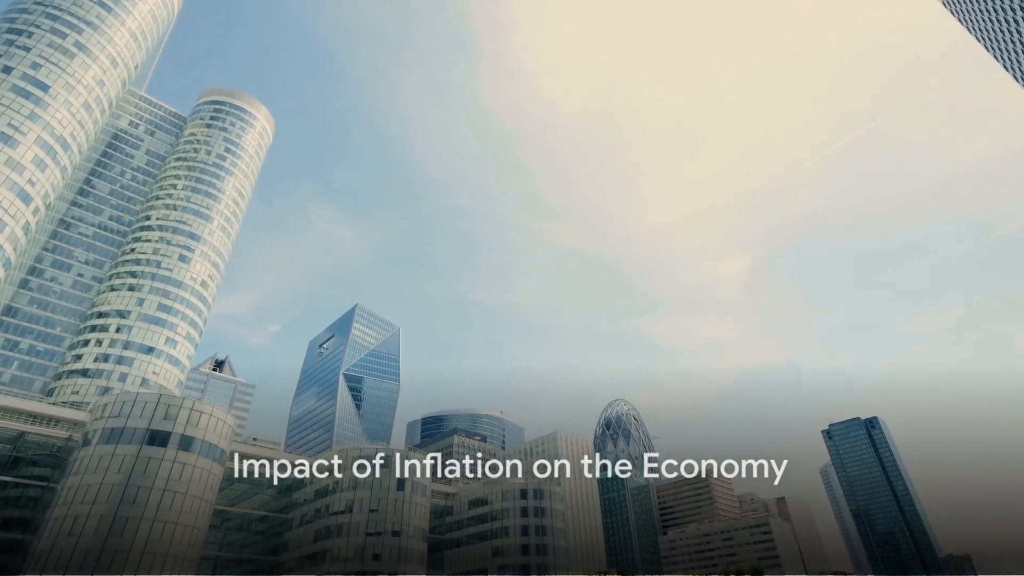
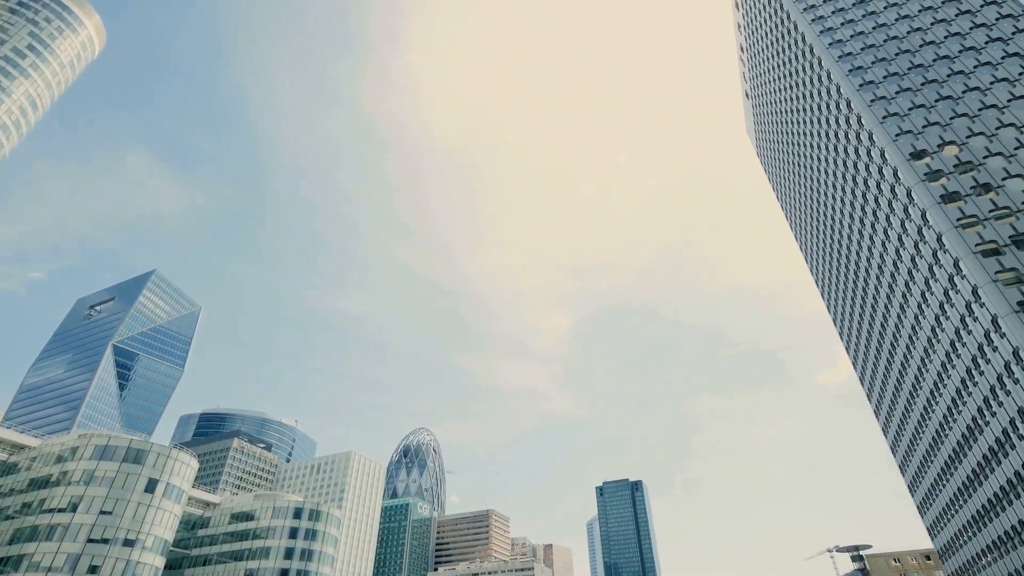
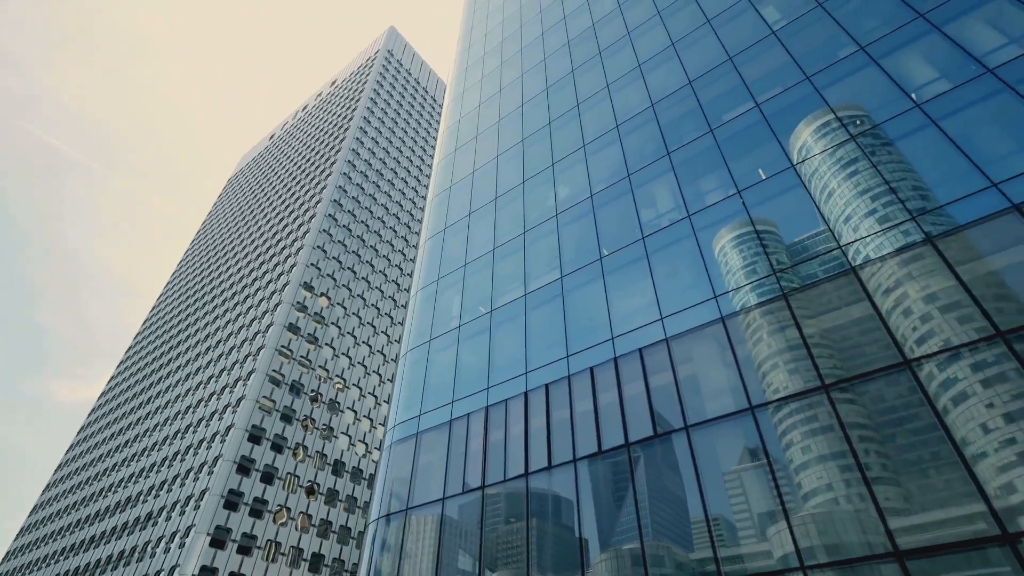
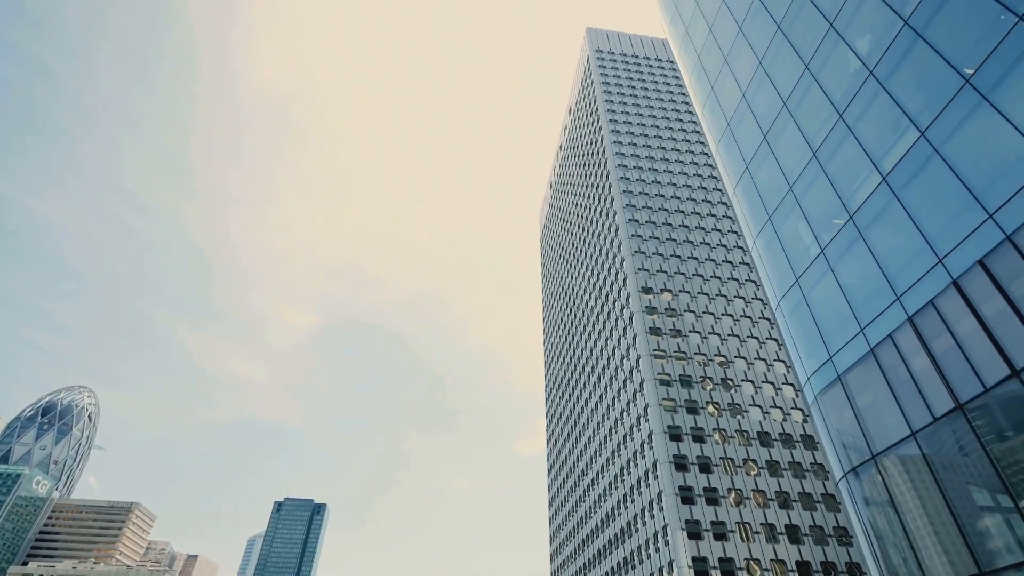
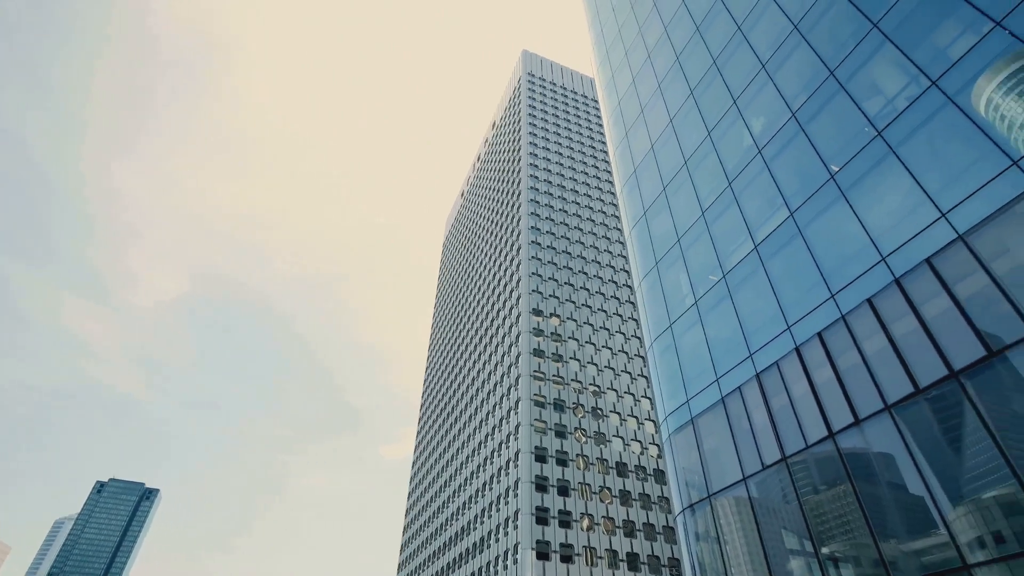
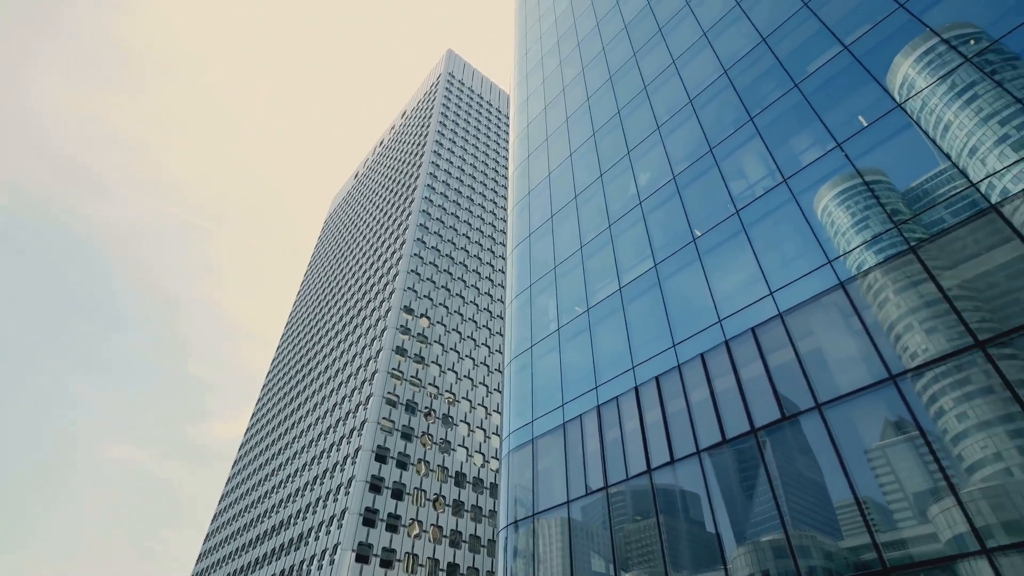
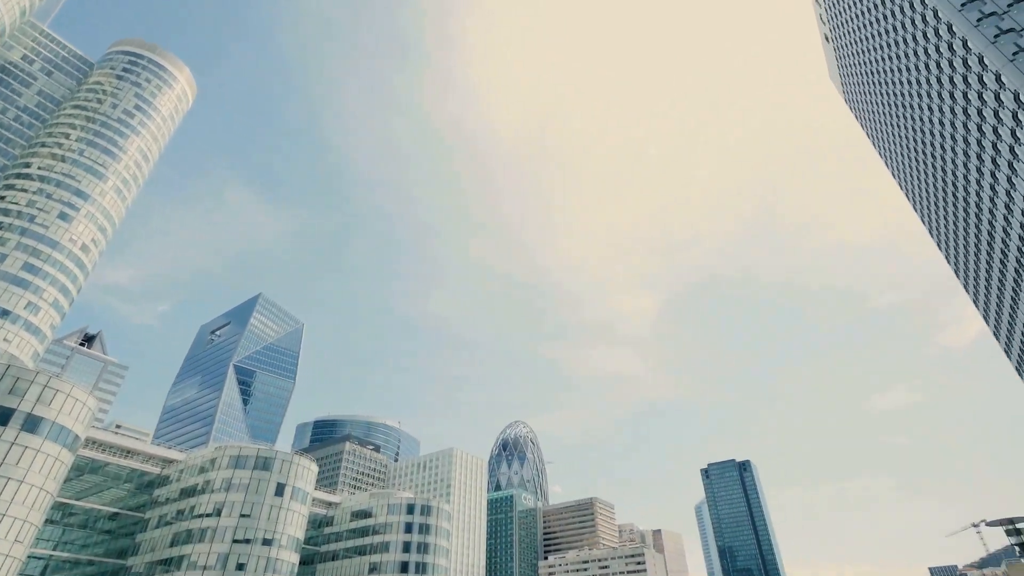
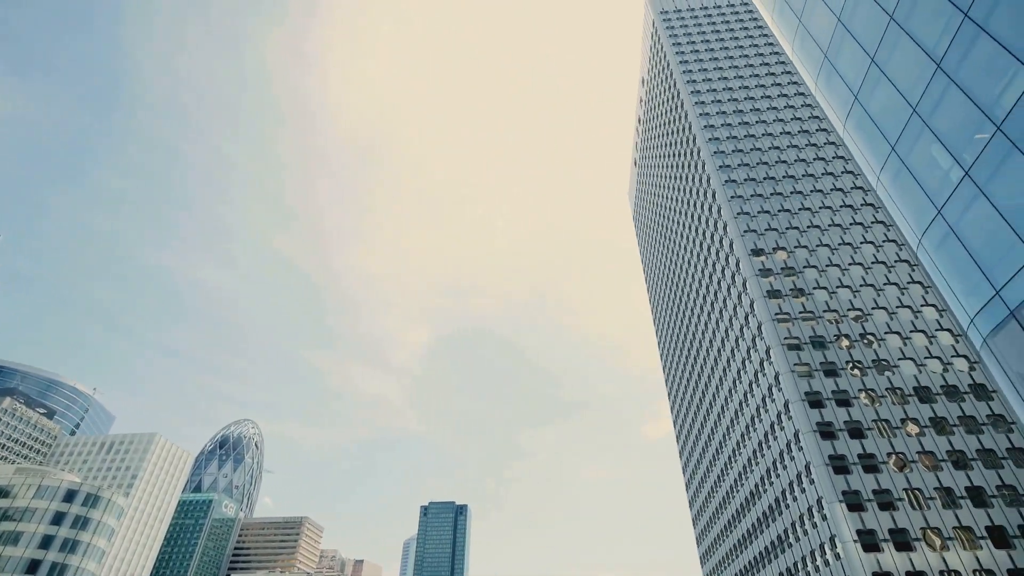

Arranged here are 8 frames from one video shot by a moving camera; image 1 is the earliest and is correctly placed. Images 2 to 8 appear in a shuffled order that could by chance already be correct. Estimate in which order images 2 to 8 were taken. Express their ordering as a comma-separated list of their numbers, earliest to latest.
7, 2, 8, 4, 5, 6, 3
